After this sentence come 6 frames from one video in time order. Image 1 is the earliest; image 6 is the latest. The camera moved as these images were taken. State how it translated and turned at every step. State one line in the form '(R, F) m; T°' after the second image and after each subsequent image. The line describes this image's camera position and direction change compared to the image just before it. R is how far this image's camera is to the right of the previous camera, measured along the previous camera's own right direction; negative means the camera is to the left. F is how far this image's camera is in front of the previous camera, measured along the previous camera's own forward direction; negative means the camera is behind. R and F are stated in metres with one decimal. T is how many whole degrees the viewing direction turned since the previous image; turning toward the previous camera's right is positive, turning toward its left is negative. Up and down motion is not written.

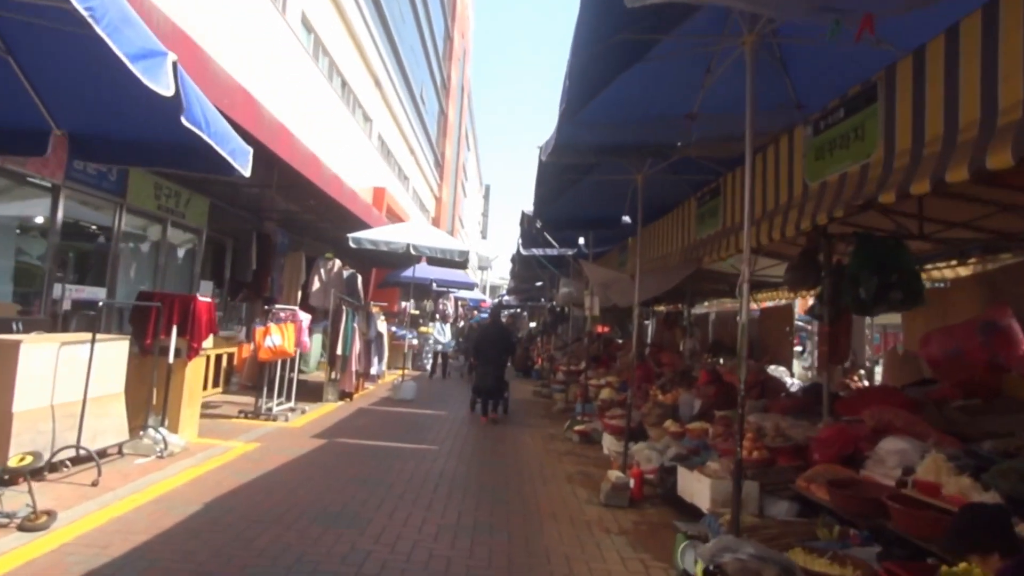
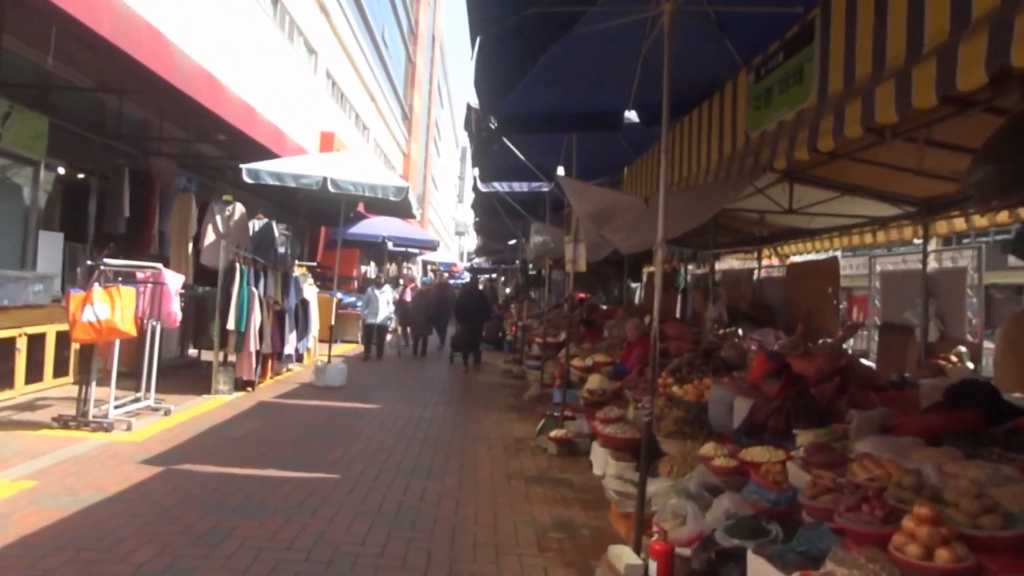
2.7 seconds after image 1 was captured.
(+0.4, +3.5) m; +2°
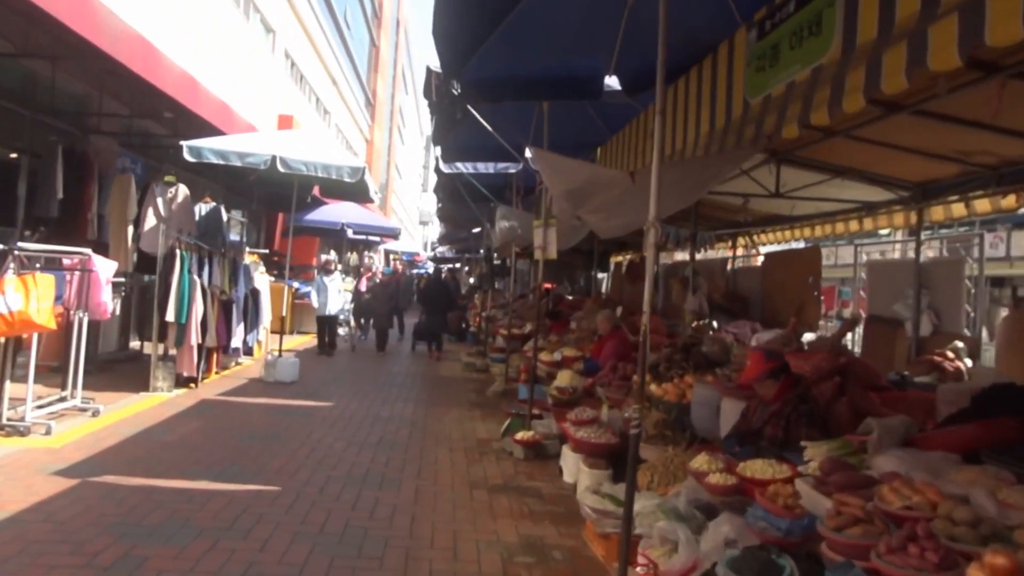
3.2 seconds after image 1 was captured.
(0.0, +0.7) m; +3°
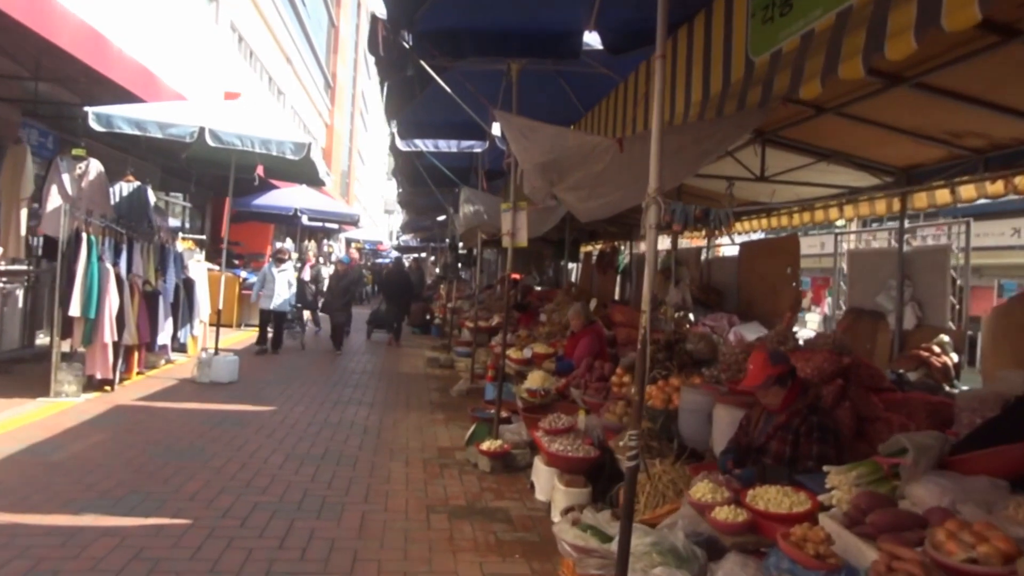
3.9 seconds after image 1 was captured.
(0.0, +0.8) m; +4°
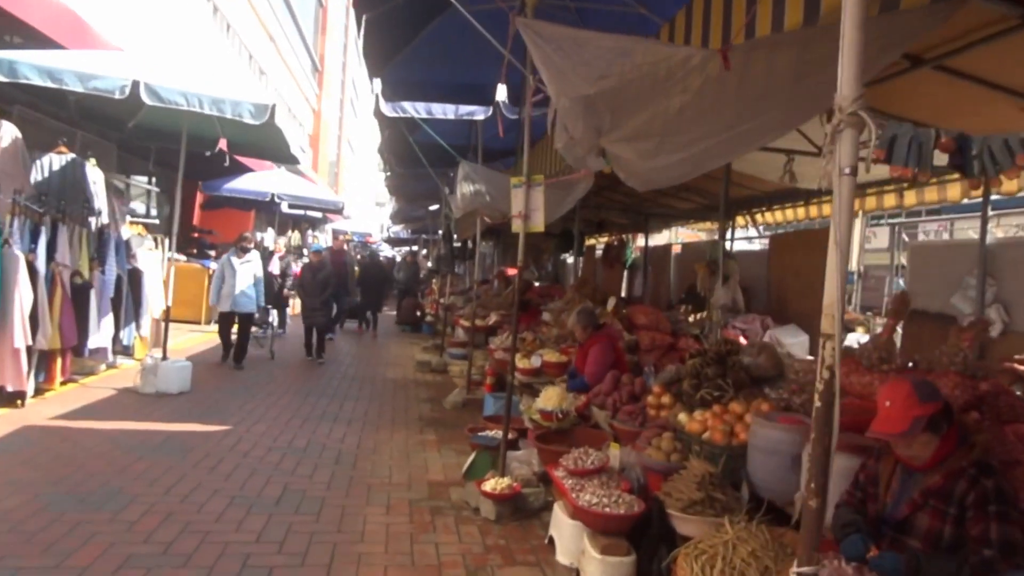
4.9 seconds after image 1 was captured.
(-0.2, +1.3) m; +1°
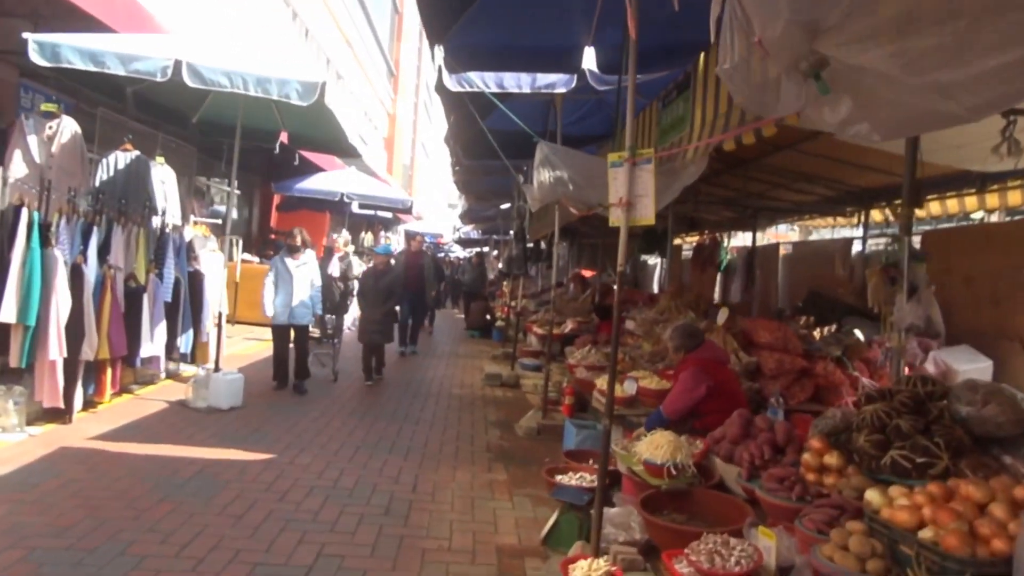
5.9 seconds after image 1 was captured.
(-0.2, +1.3) m; -7°
